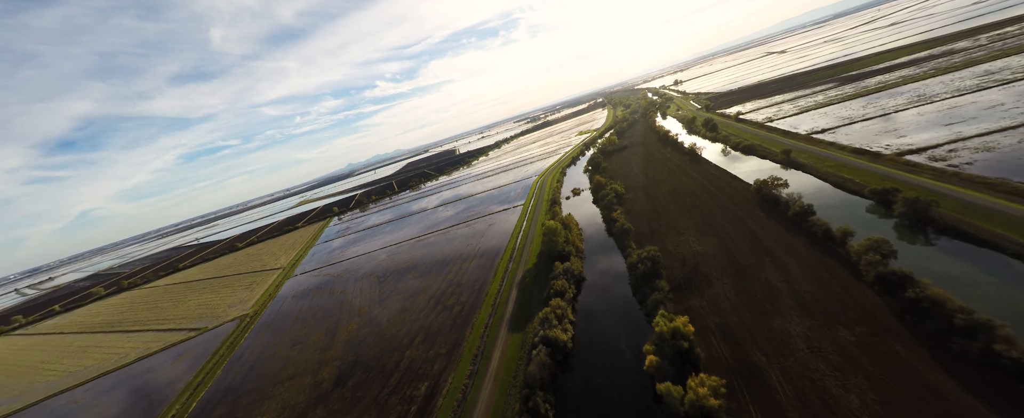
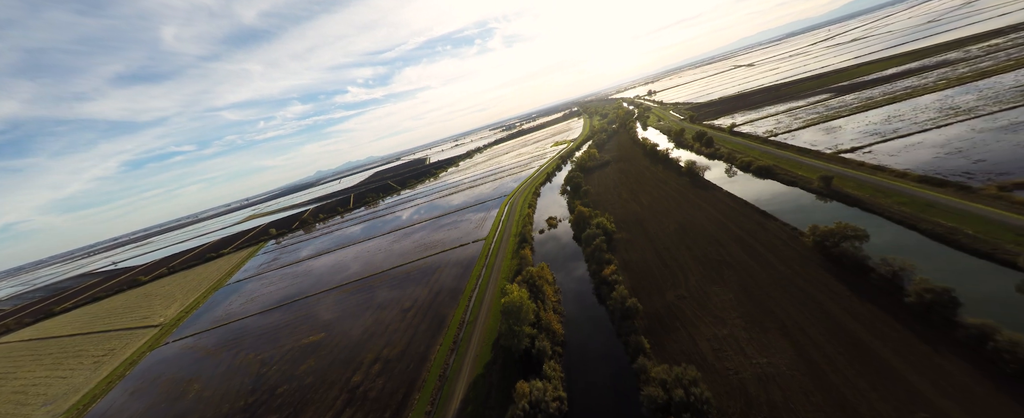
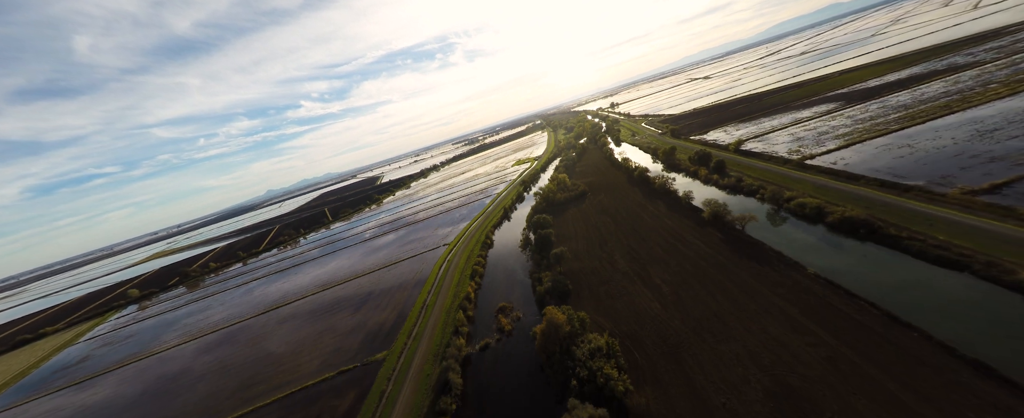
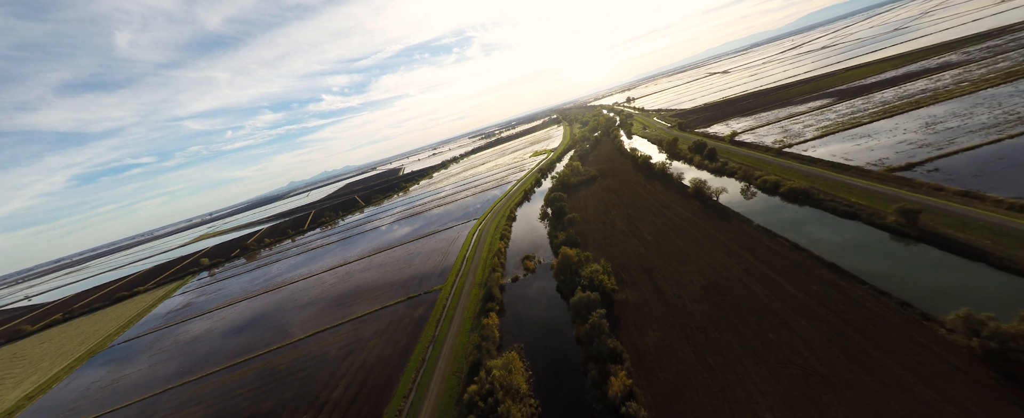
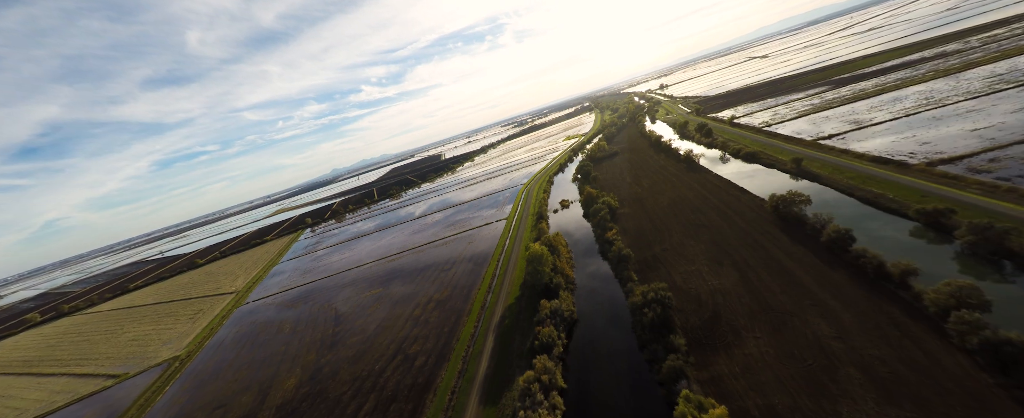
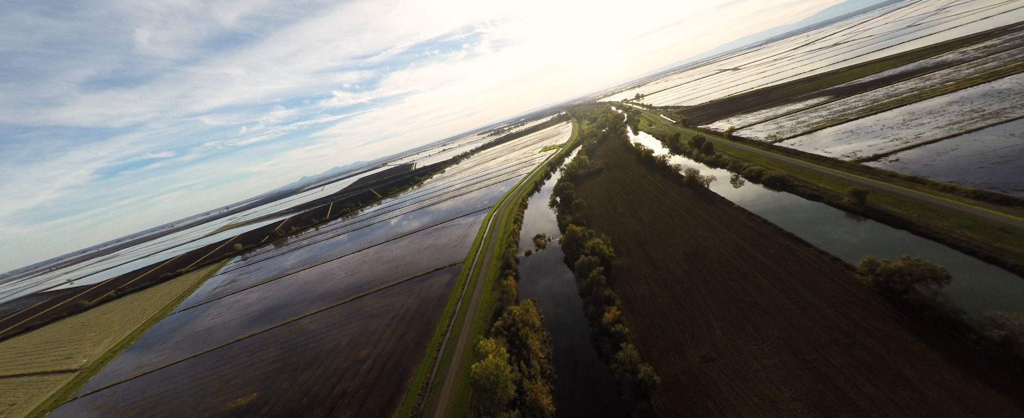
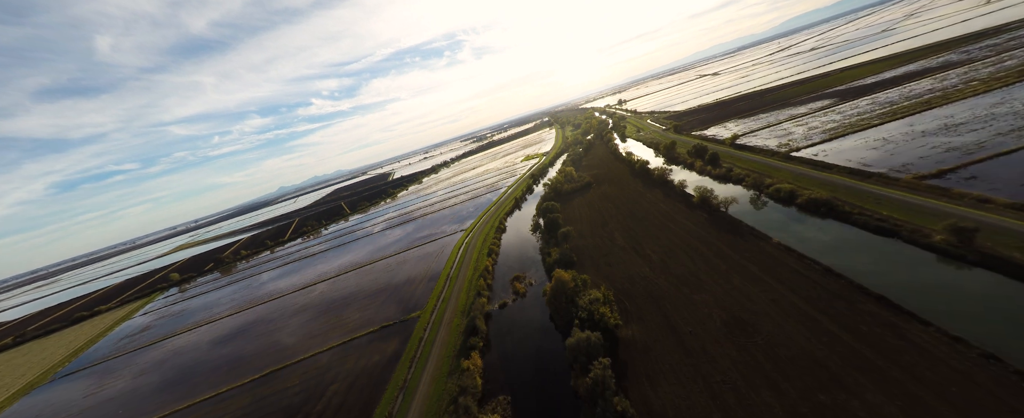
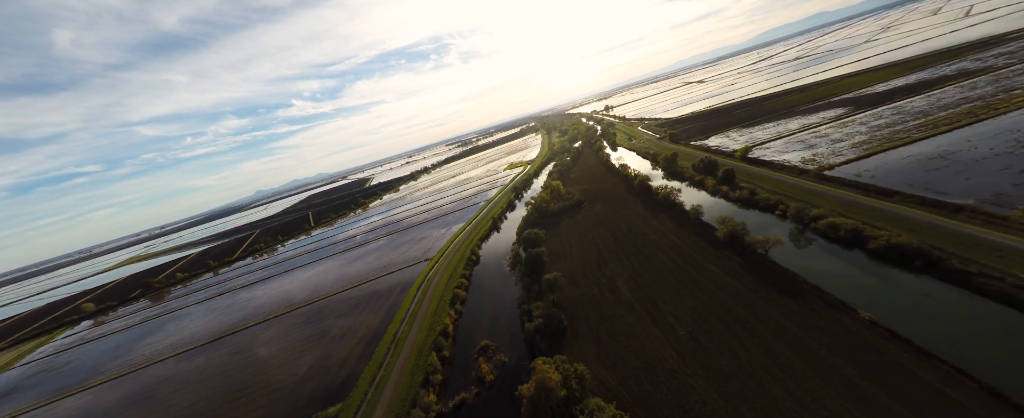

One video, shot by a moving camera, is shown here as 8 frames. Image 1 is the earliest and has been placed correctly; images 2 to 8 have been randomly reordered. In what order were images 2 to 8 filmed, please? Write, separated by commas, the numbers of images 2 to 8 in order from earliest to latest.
5, 2, 6, 4, 7, 3, 8
